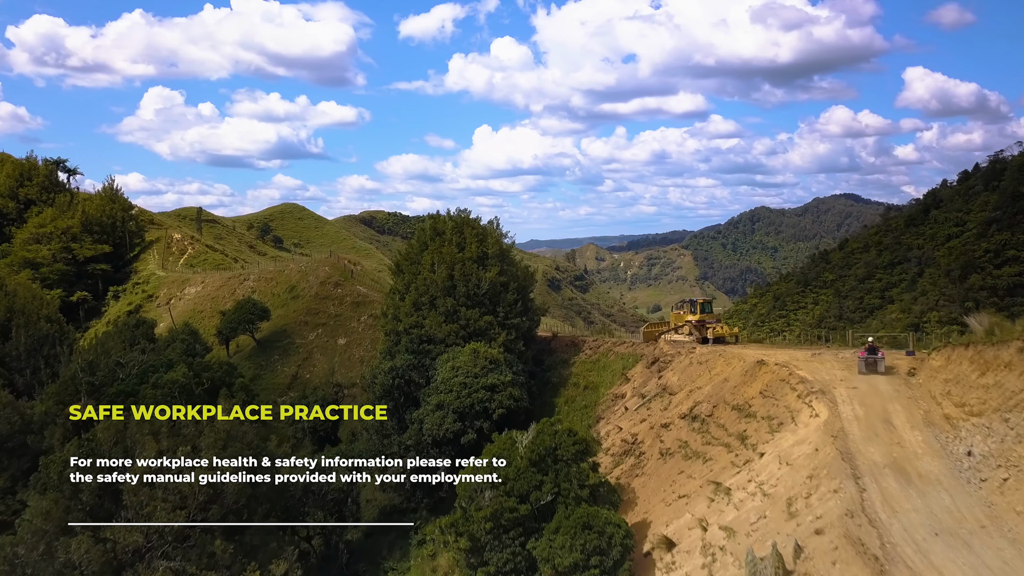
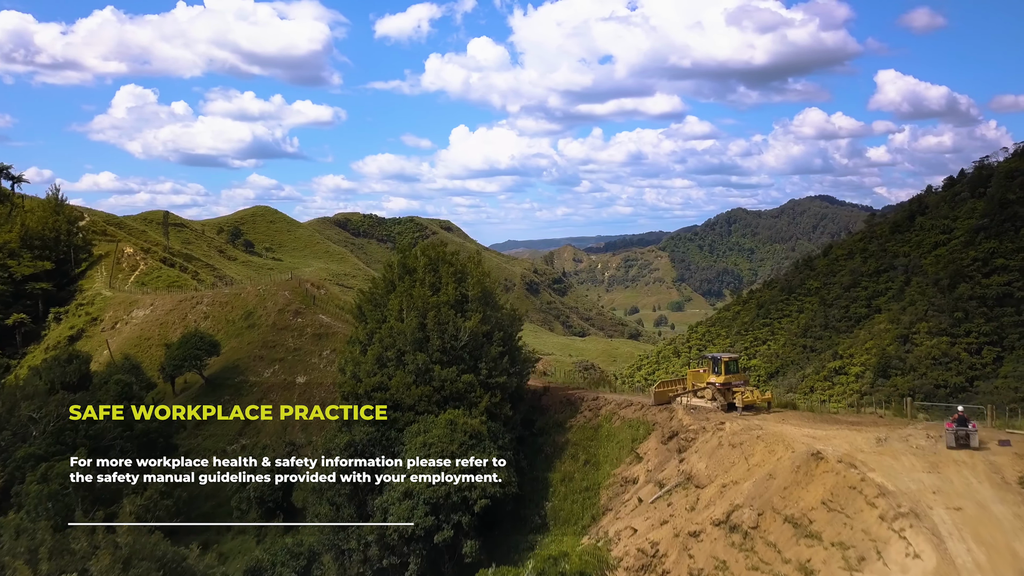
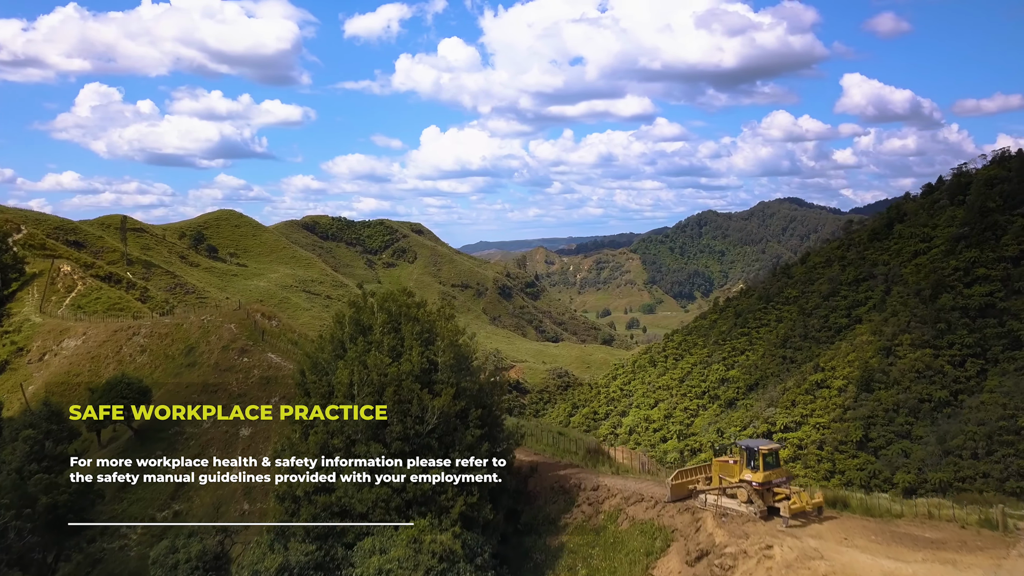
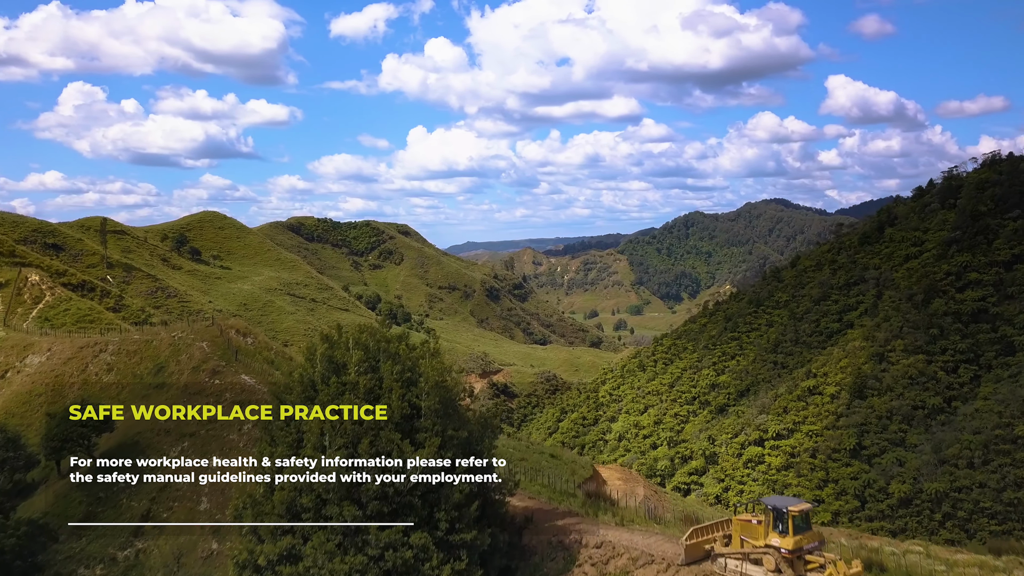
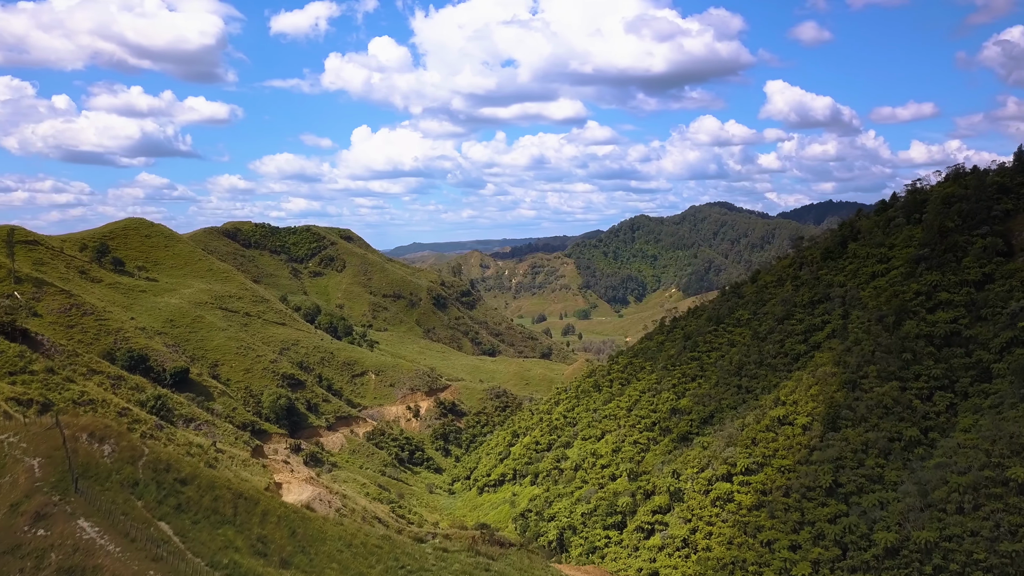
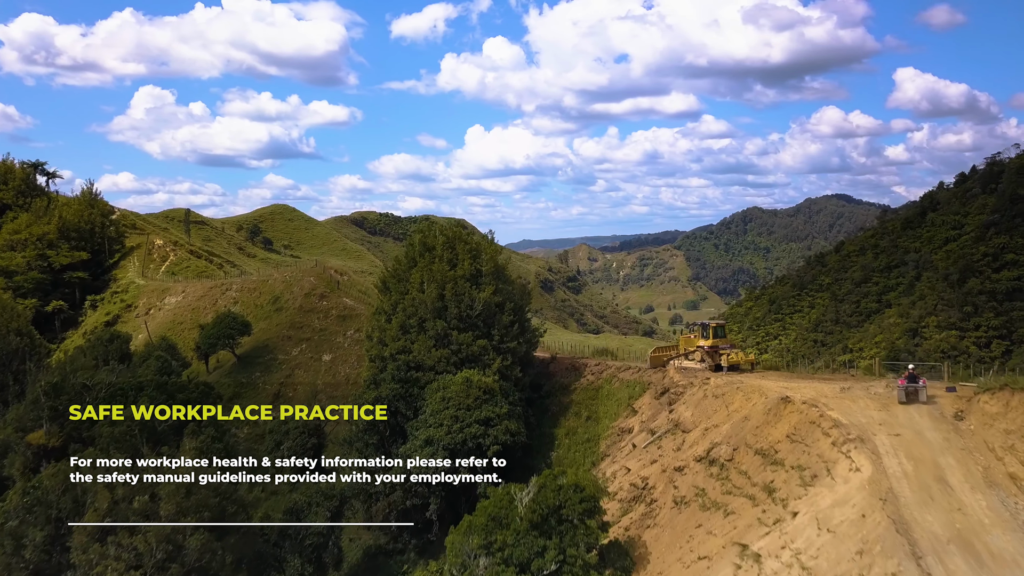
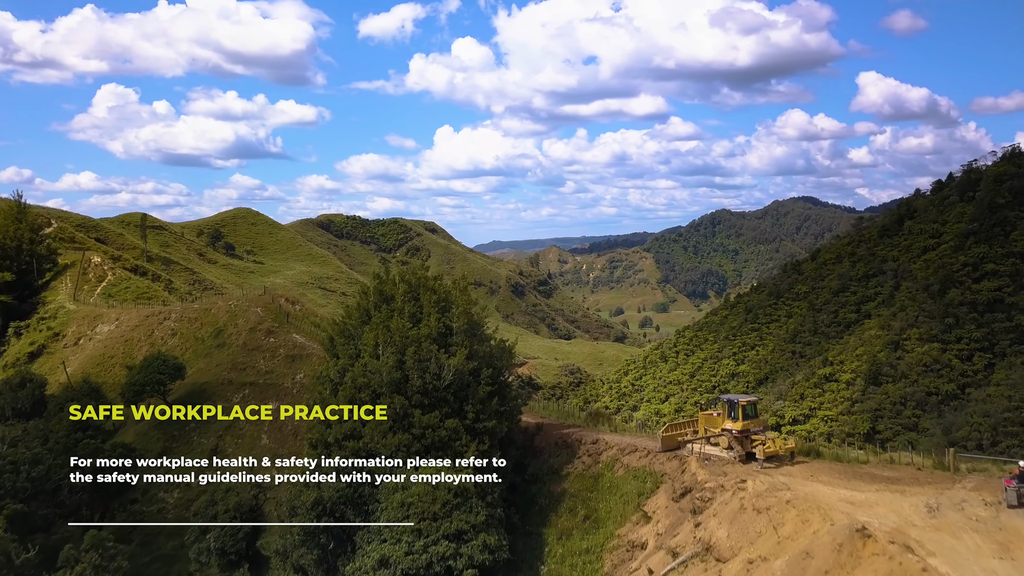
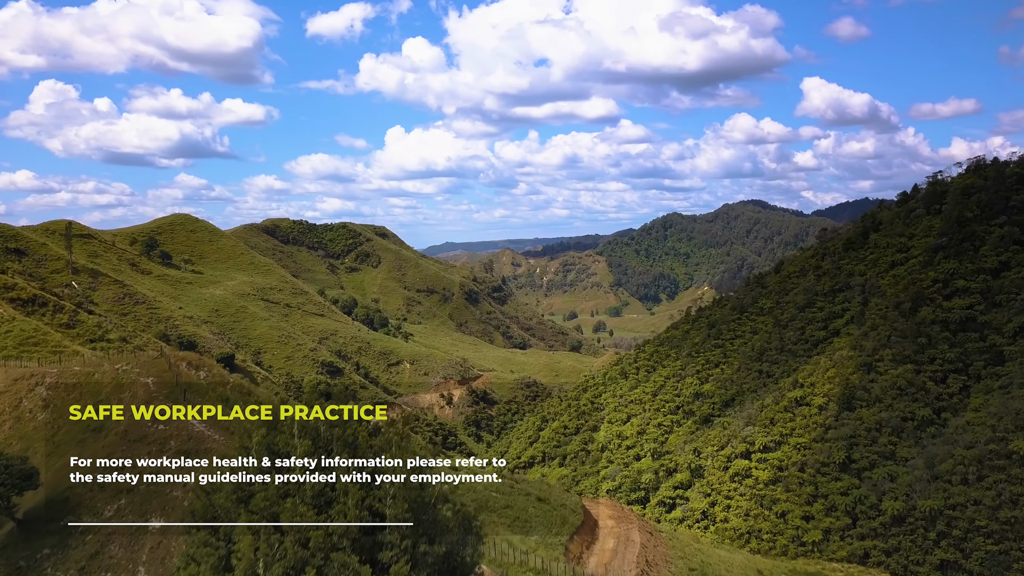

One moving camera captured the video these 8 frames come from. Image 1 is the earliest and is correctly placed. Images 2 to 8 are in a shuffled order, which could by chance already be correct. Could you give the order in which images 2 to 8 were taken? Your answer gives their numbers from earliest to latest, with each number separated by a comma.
6, 2, 7, 3, 4, 8, 5
